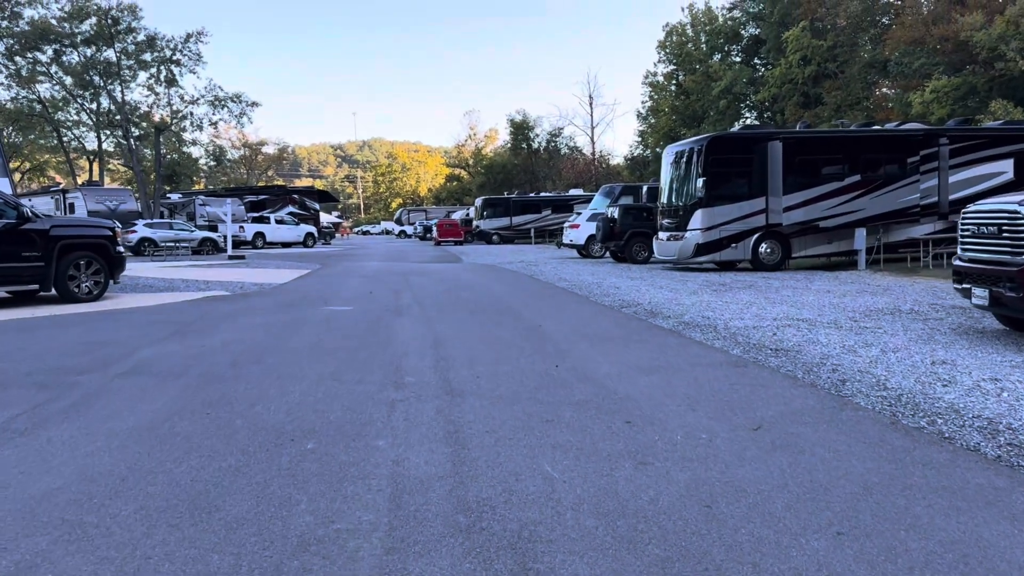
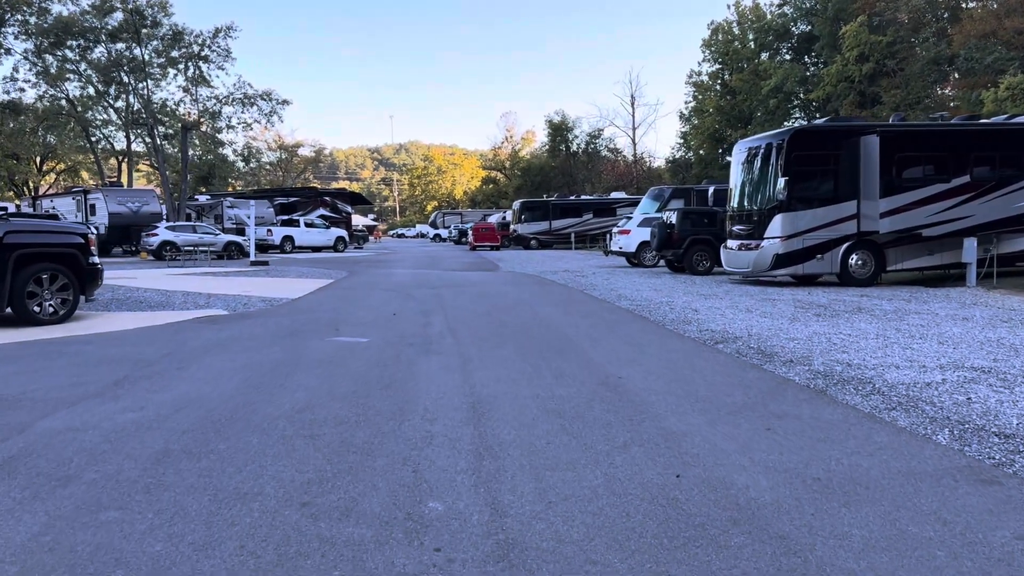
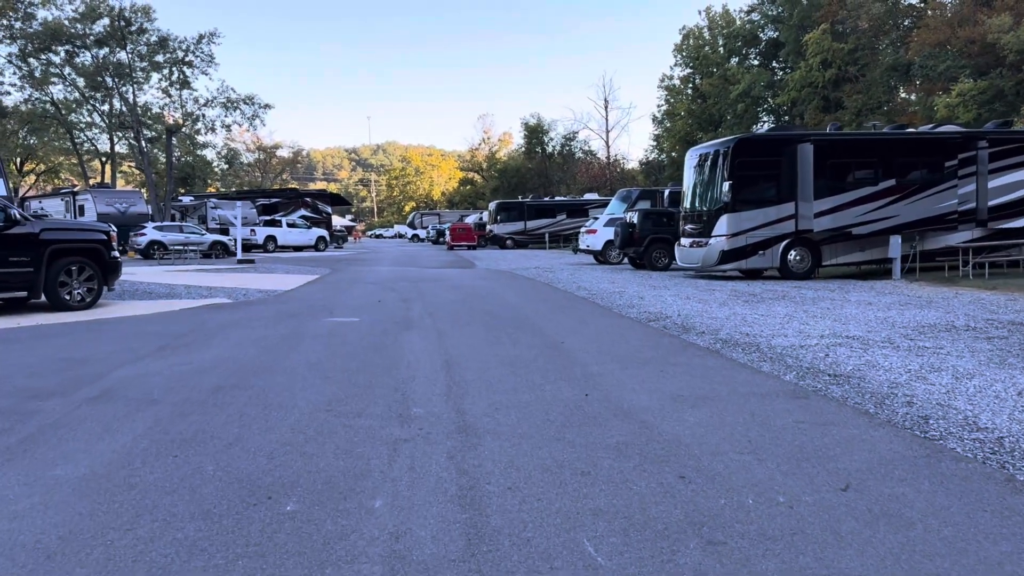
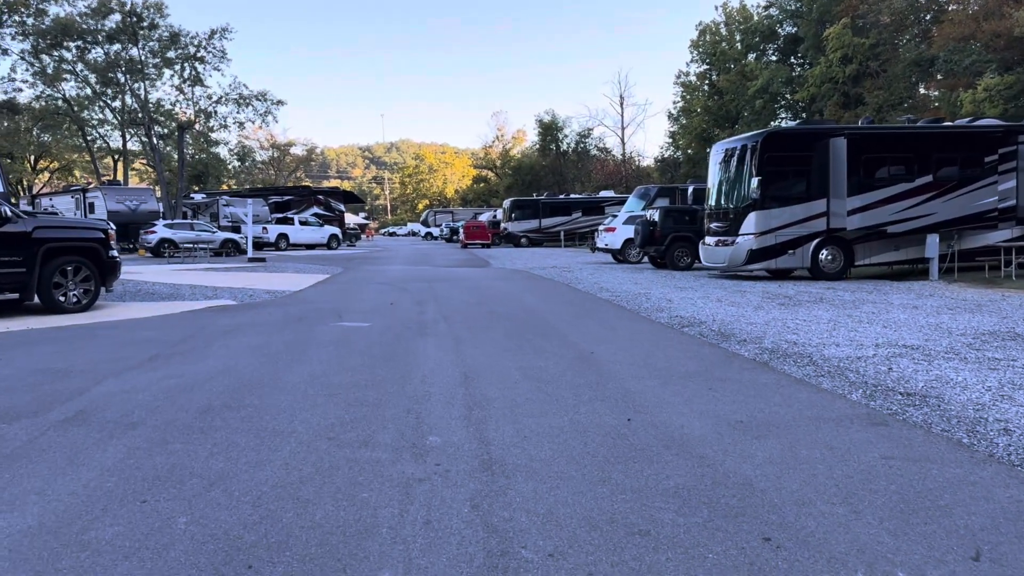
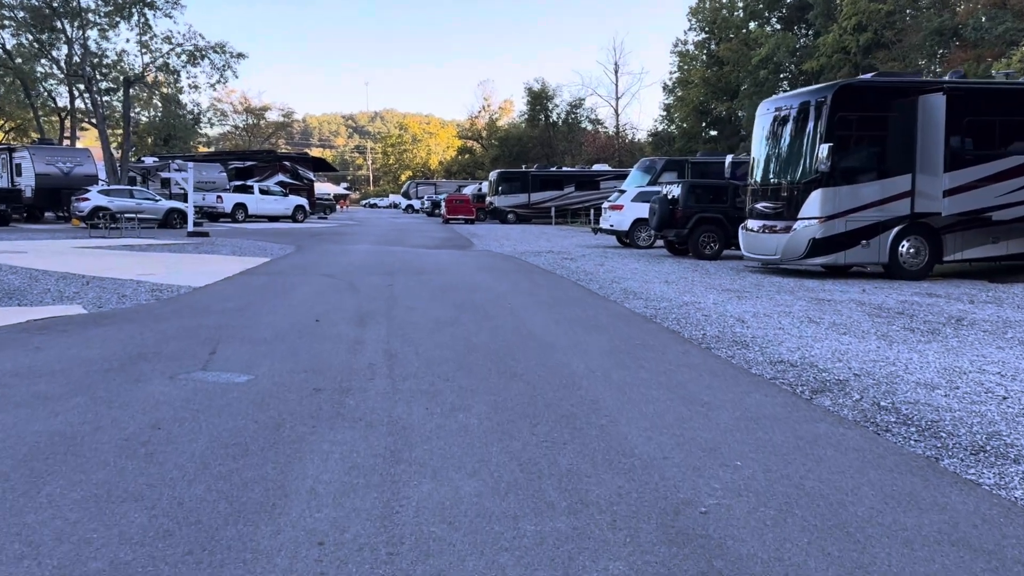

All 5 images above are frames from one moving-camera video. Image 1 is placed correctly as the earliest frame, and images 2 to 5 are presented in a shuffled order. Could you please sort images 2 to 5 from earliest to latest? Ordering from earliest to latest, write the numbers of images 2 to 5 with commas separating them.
3, 4, 2, 5
